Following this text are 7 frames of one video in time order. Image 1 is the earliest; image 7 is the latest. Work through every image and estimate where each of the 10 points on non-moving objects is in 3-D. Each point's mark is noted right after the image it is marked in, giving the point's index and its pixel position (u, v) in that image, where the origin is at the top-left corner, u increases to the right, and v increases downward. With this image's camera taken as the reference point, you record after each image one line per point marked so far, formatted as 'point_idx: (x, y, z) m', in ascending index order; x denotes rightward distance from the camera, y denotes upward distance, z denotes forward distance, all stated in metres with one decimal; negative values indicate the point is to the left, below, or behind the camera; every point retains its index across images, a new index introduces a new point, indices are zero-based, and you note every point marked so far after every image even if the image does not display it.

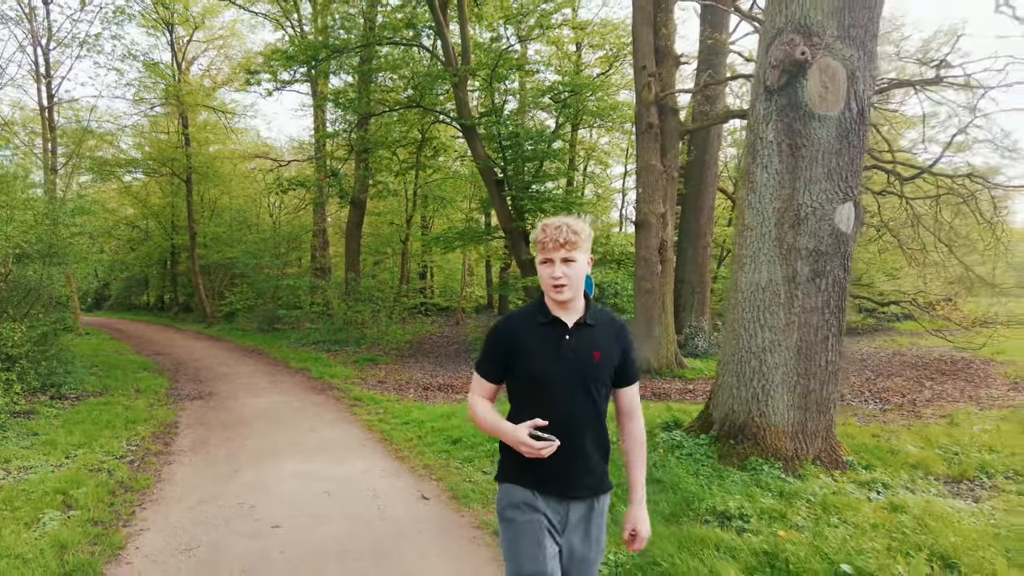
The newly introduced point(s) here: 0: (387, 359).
0: (-2.8, -1.6, +13.8) m
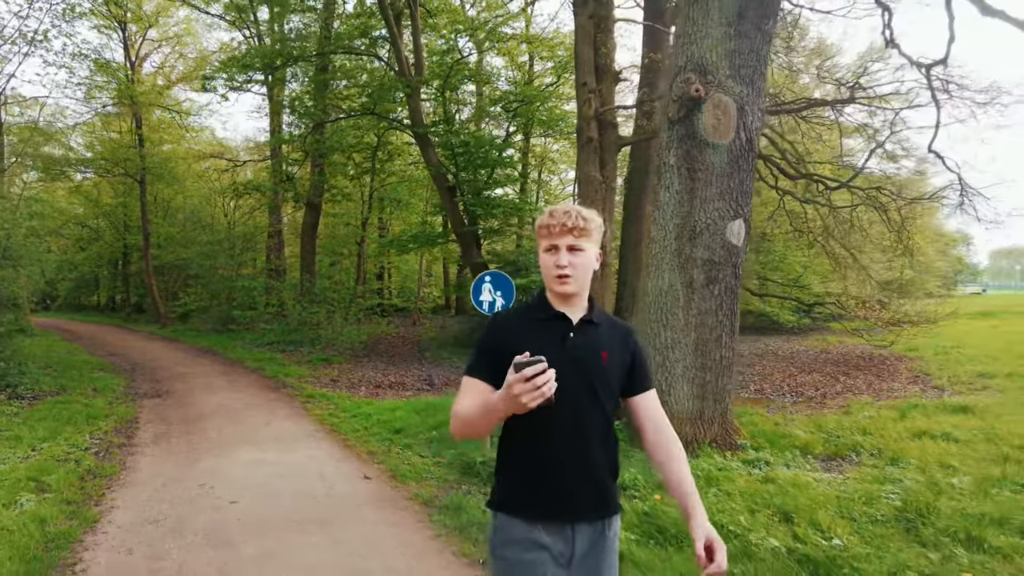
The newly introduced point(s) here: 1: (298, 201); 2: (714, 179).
0: (-3.9, -1.6, +14.2) m
1: (-6.4, +2.6, +18.4) m
2: (+1.8, +1.0, +5.6) m
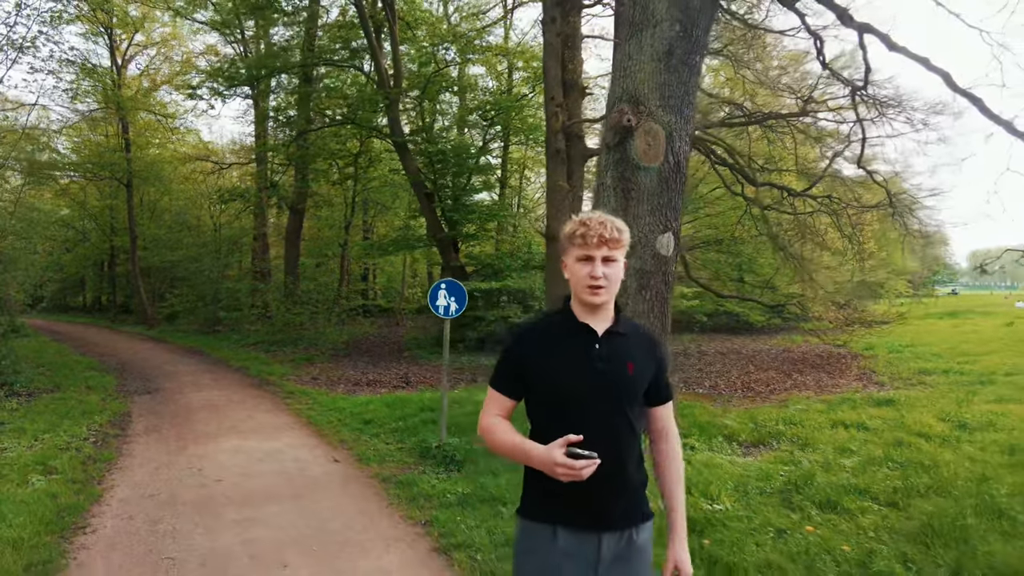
0: (-4.5, -1.7, +14.9) m
1: (-7.1, +2.6, +19.0) m
2: (+1.4, +0.9, +6.3) m
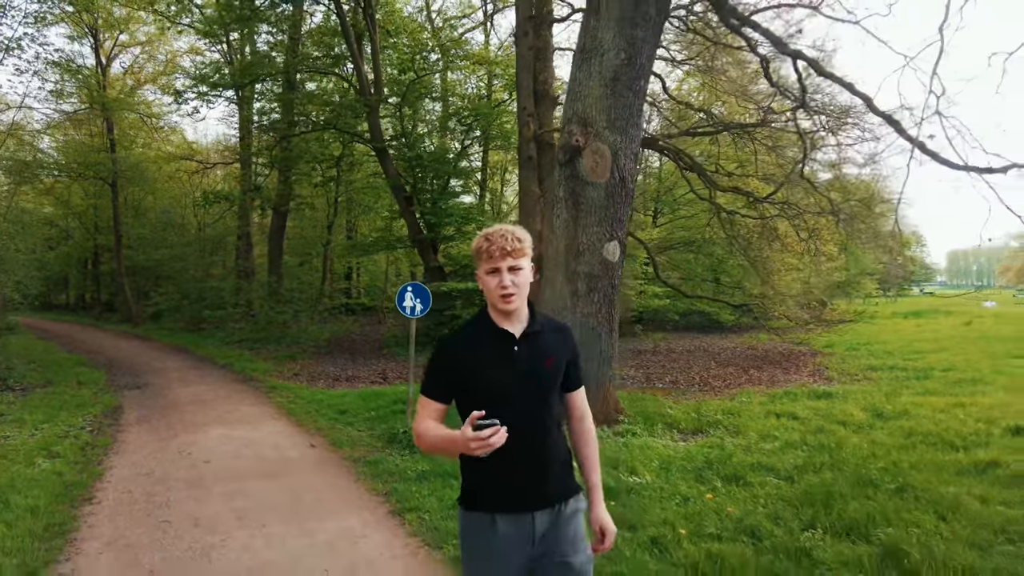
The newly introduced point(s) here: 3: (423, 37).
0: (-5.2, -1.7, +15.5) m
1: (-7.8, +2.6, +19.5) m
2: (+0.9, +0.9, +7.0) m
3: (-2.5, +7.0, +17.4) m
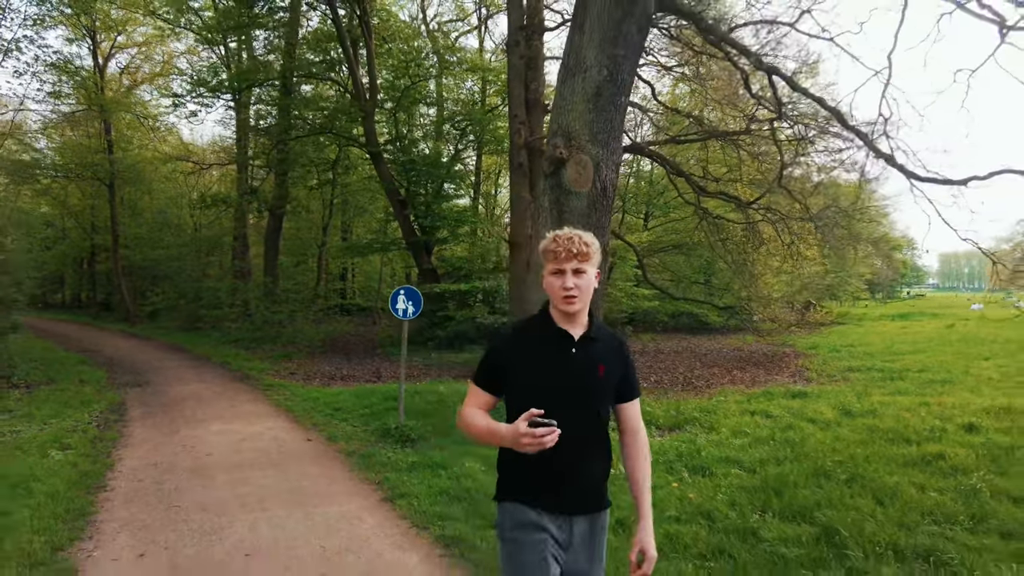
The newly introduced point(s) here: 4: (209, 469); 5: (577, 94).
0: (-5.4, -1.7, +15.8) m
1: (-8.0, +2.6, +19.8) m
2: (+0.8, +0.8, +7.4) m
3: (-2.7, +6.9, +17.8) m
4: (-2.7, -1.6, +5.5) m
5: (+0.7, +2.2, +7.1) m
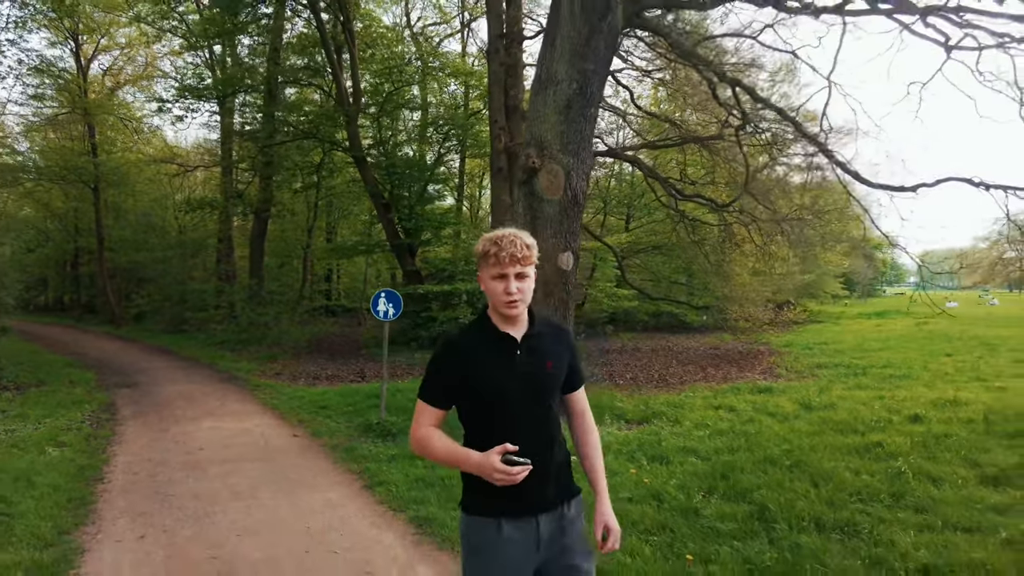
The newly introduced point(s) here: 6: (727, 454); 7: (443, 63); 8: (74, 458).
0: (-5.9, -1.8, +16.1) m
1: (-8.6, +2.5, +20.1) m
2: (+0.5, +0.8, +7.8) m
3: (-3.2, +6.9, +18.1) m
4: (-3.0, -1.7, +5.9) m
5: (+0.4, +2.2, +7.5) m
6: (+2.1, -1.6, +6.1) m
7: (-2.1, +6.6, +18.3) m
8: (-4.2, -1.6, +5.9) m
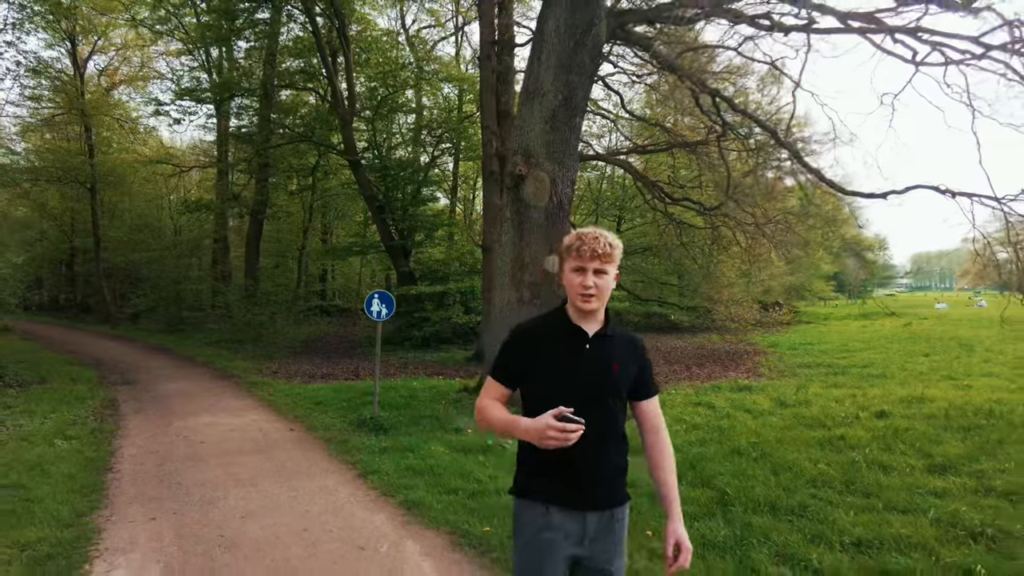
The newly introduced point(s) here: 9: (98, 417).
0: (-6.1, -1.8, +16.4) m
1: (-8.8, +2.5, +20.4) m
2: (+0.3, +0.8, +8.2) m
3: (-3.5, +6.9, +18.5) m
4: (-3.1, -1.7, +6.2) m
5: (+0.3, +2.2, +7.9) m
6: (+2.0, -1.6, +6.5) m
7: (-2.3, +6.6, +18.6) m
8: (-4.3, -1.6, +6.3) m
9: (-5.5, -1.7, +8.3) m
